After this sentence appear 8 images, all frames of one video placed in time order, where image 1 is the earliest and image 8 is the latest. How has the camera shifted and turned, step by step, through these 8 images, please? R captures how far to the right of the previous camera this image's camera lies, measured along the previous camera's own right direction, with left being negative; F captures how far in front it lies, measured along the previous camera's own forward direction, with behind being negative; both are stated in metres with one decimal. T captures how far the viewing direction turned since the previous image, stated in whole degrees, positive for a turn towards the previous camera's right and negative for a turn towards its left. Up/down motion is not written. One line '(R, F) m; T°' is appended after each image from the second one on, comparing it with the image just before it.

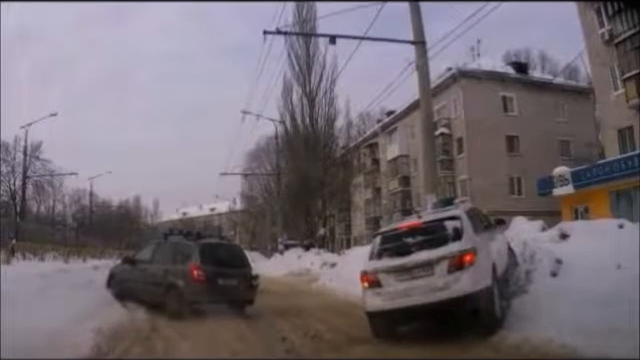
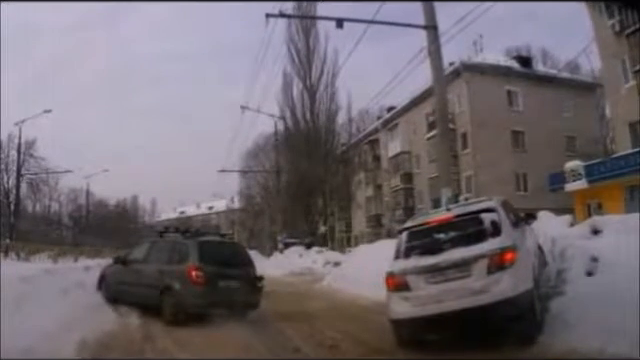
(-0.2, +0.9) m; 0°
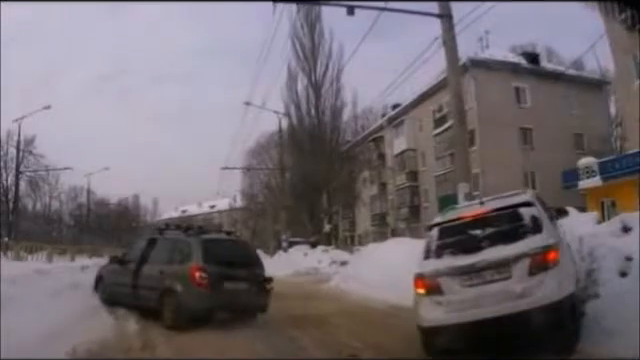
(-0.1, +0.7) m; 0°
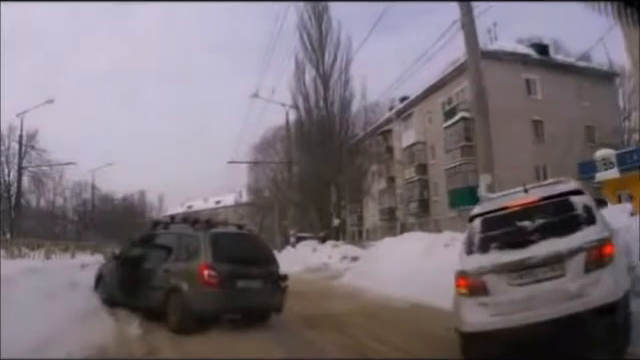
(-0.1, +0.6) m; 0°
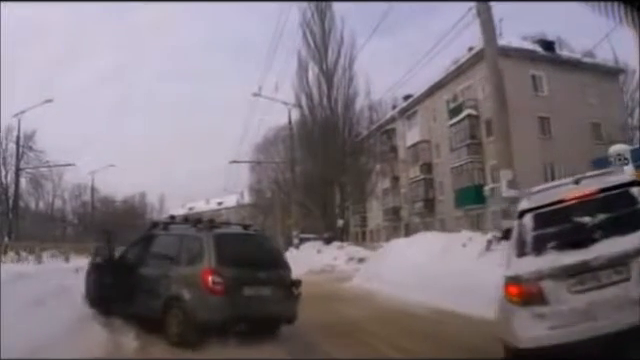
(-0.1, +0.7) m; 0°
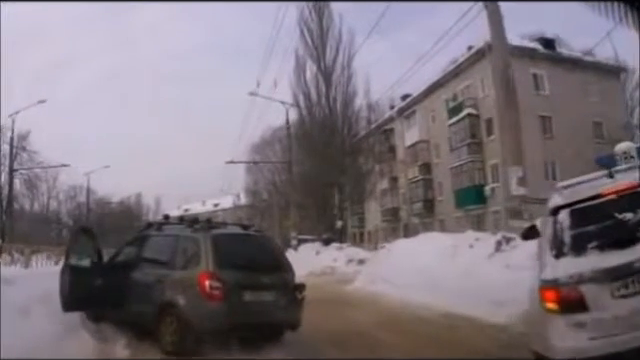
(-0.1, +0.5) m; 0°
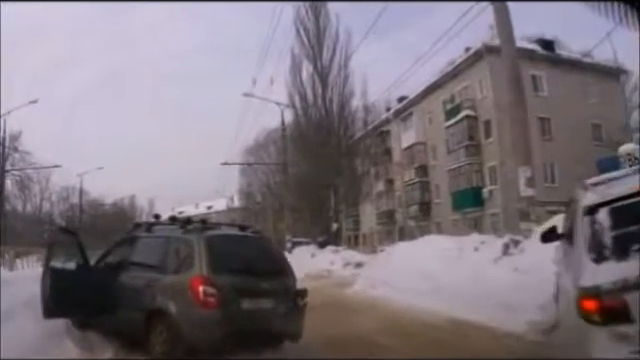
(-0.1, +0.4) m; 0°
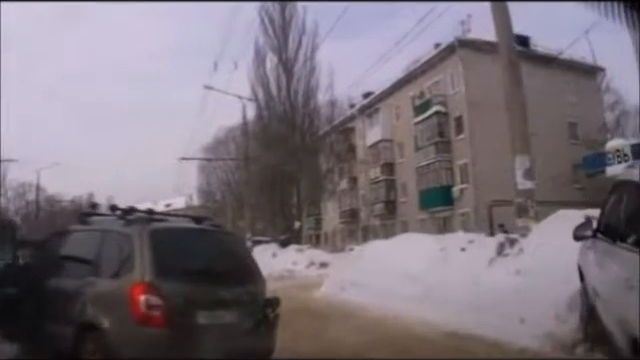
(-0.1, +1.2) m; +3°
